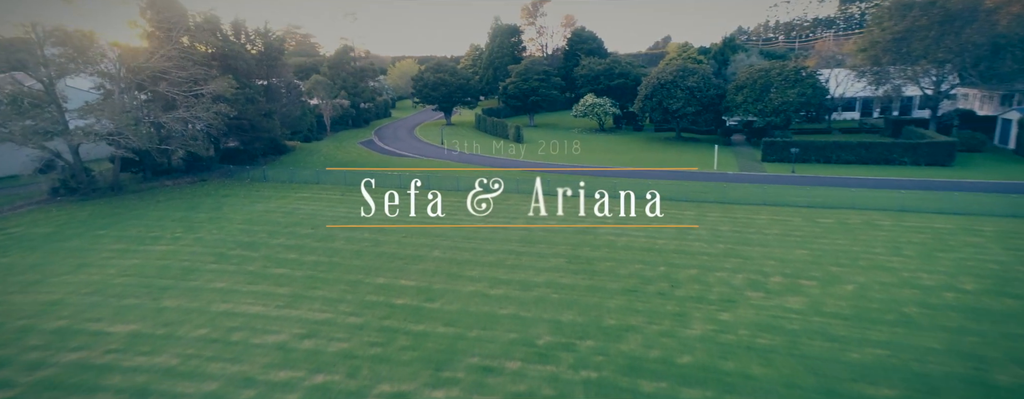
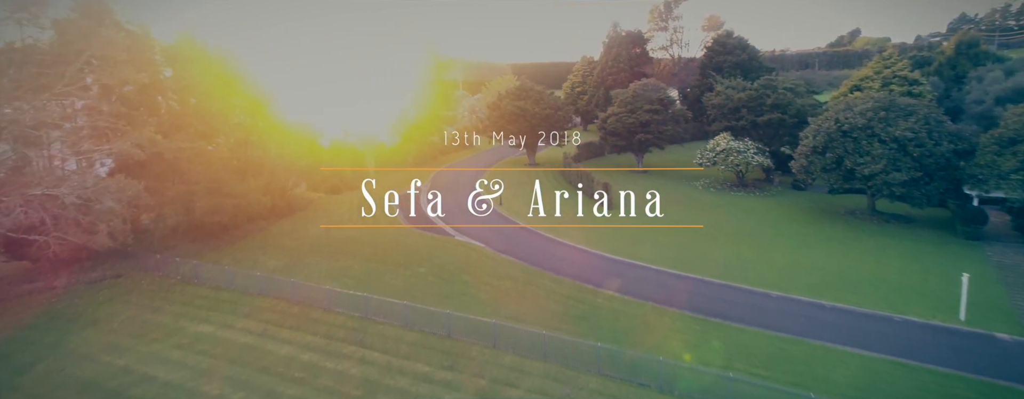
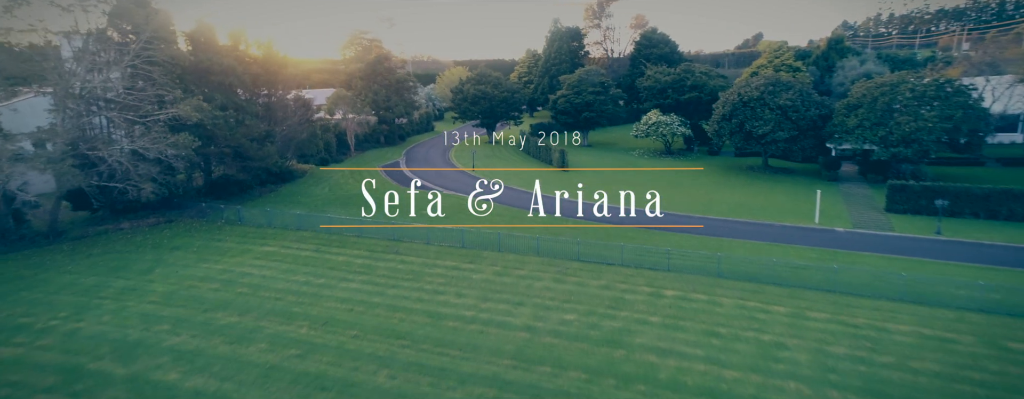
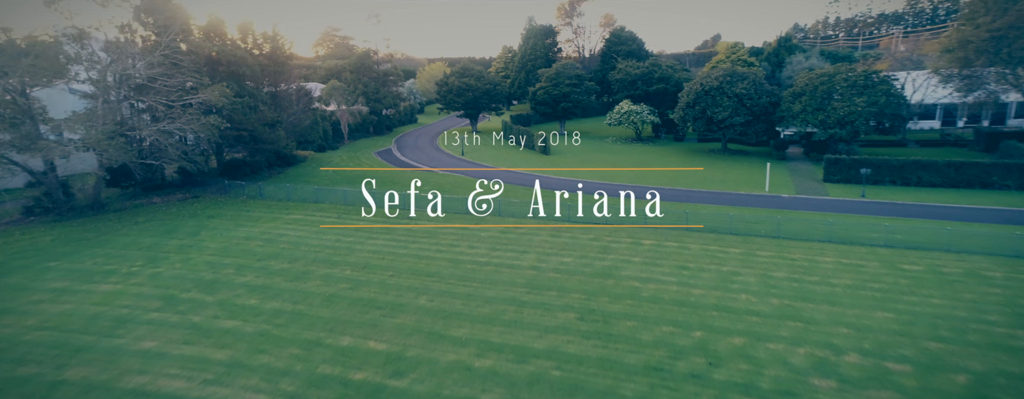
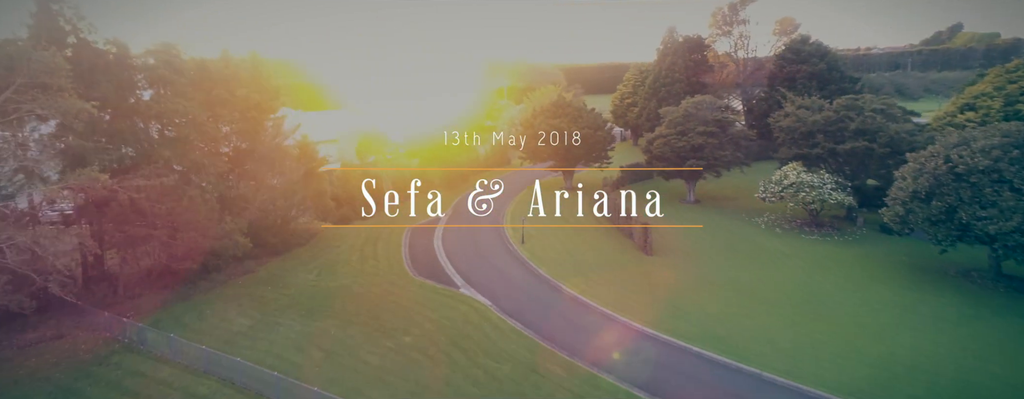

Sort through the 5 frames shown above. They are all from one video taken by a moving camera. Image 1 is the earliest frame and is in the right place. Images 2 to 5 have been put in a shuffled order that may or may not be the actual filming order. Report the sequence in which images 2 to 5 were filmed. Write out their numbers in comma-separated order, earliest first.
4, 3, 2, 5
